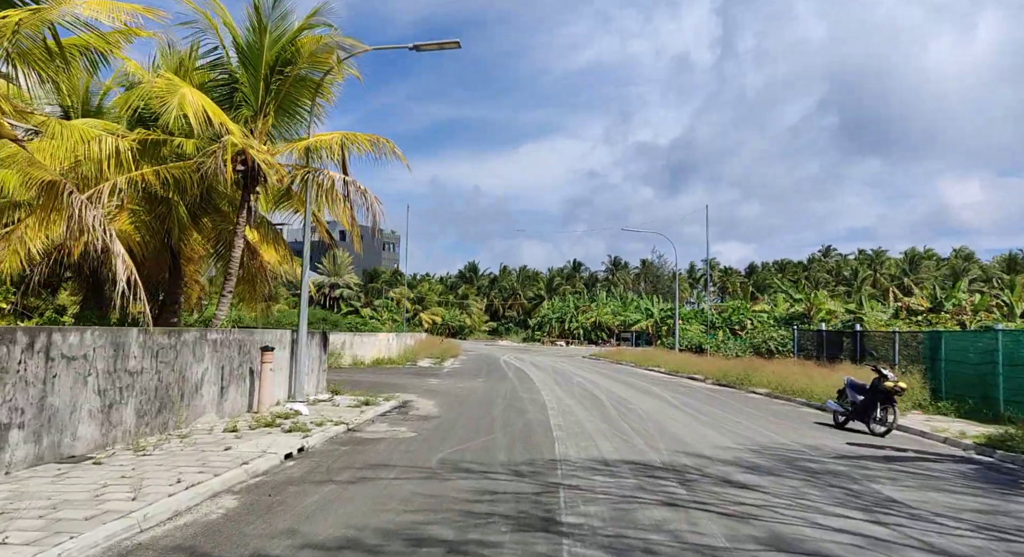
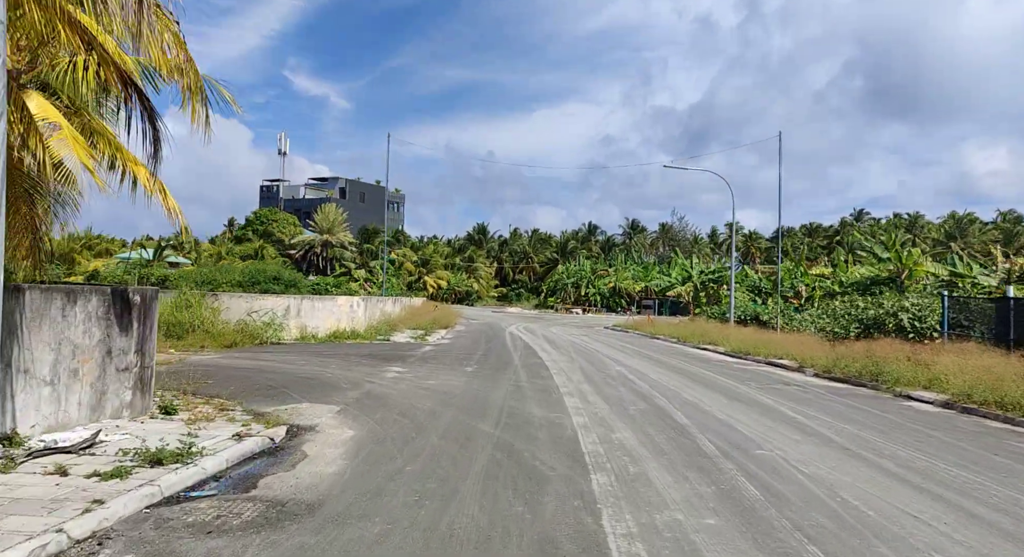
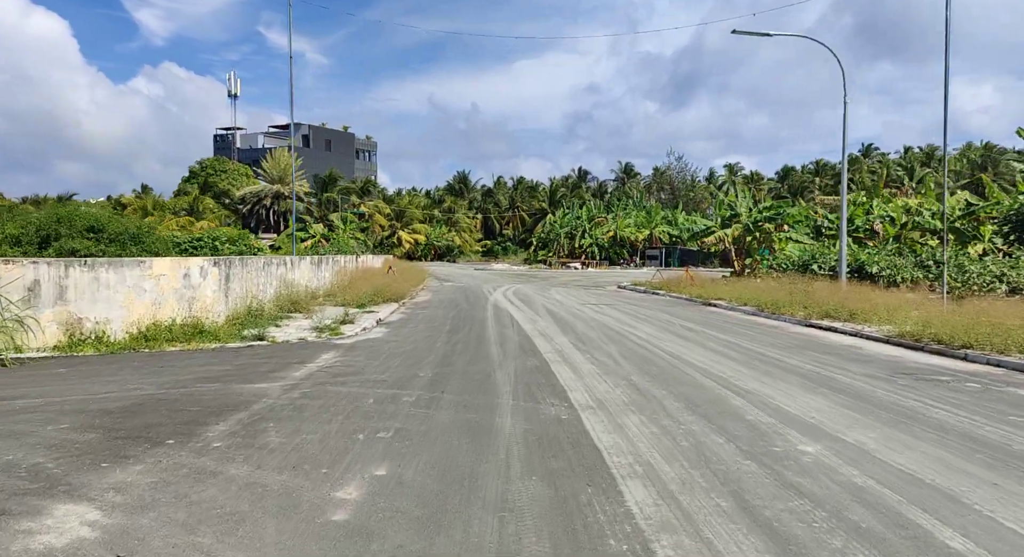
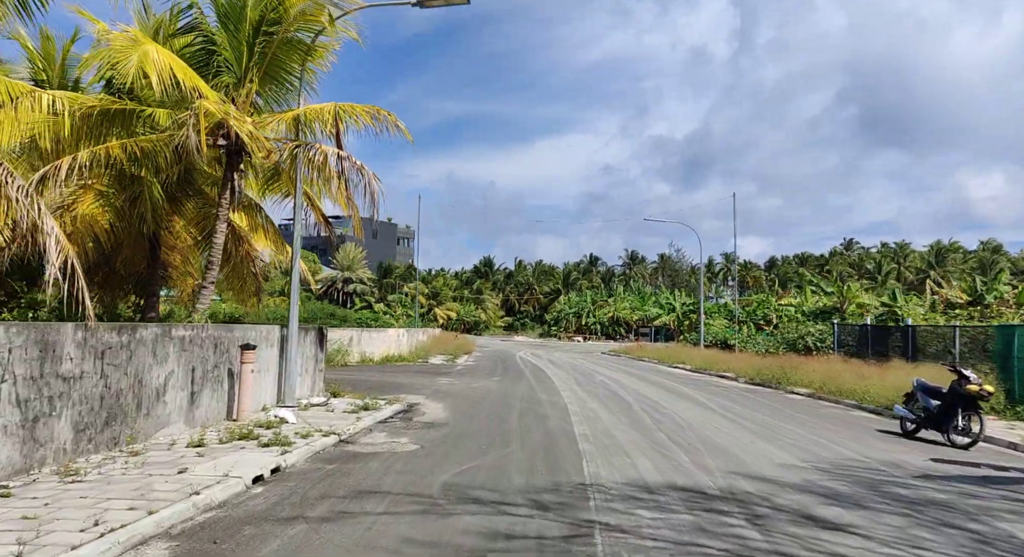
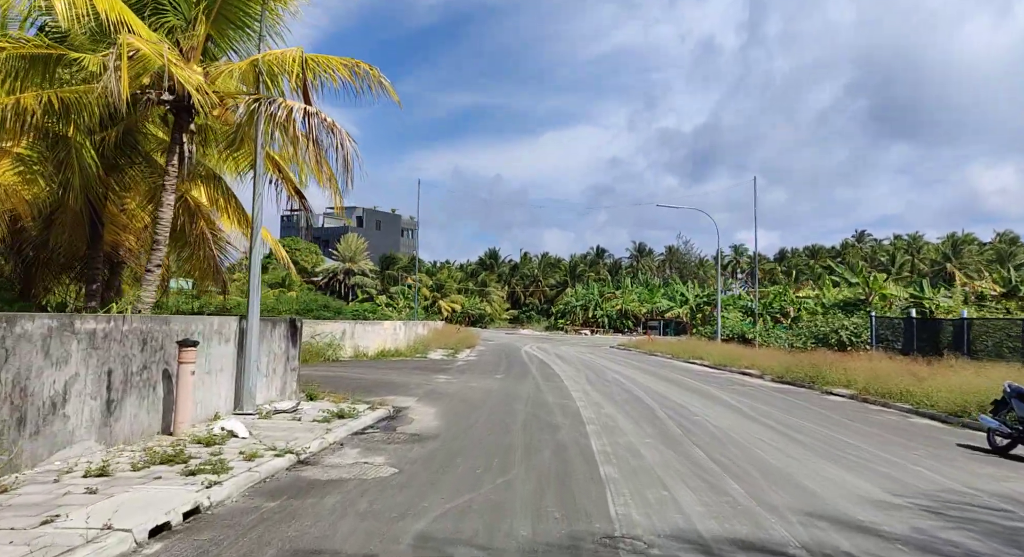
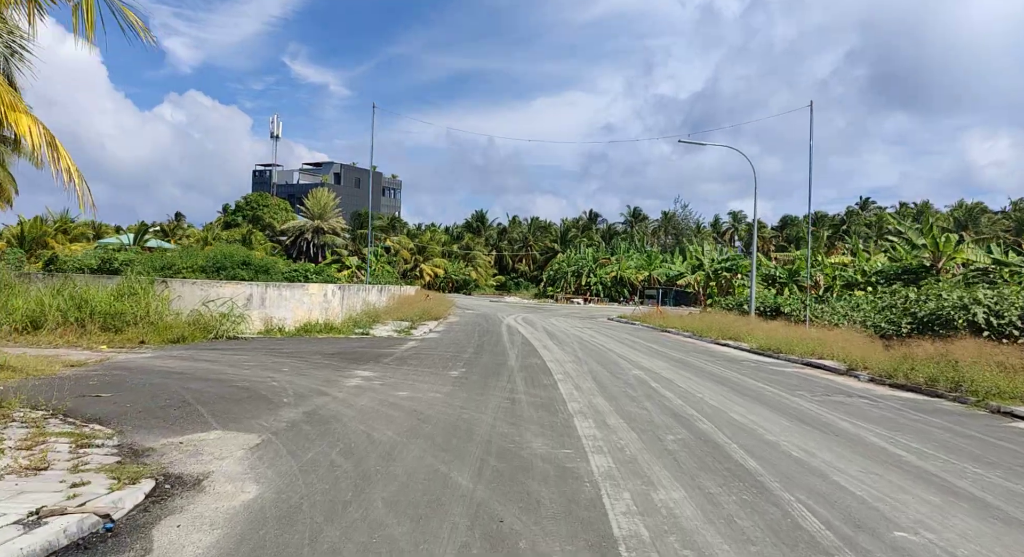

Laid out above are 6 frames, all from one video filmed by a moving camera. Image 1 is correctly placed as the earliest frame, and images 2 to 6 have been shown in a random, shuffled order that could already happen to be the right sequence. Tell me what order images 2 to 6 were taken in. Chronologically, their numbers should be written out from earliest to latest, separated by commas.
4, 5, 2, 6, 3
